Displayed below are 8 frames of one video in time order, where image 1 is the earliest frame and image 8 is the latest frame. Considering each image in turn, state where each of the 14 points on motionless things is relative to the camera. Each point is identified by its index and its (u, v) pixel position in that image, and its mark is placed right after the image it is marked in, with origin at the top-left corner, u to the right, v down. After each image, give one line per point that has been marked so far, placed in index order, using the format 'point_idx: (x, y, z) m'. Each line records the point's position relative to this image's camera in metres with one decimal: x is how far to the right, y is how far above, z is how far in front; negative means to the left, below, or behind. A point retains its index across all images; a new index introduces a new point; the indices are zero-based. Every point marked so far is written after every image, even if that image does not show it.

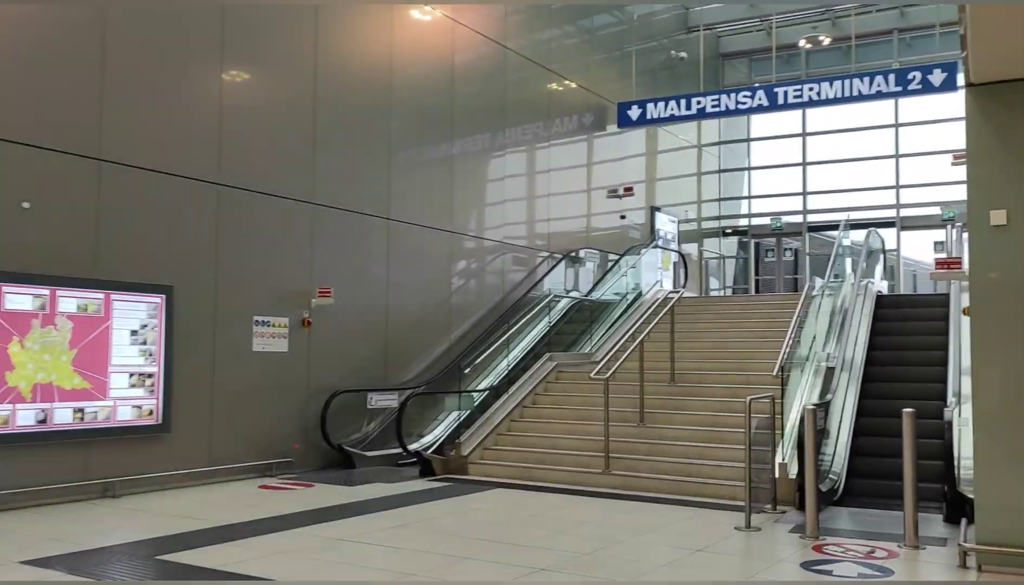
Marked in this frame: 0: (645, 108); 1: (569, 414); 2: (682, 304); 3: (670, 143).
0: (+2.0, +2.8, +13.6) m
1: (+0.6, -1.2, +8.8) m
2: (+2.3, -0.1, +12.0) m
3: (+3.1, +2.9, +17.2) m
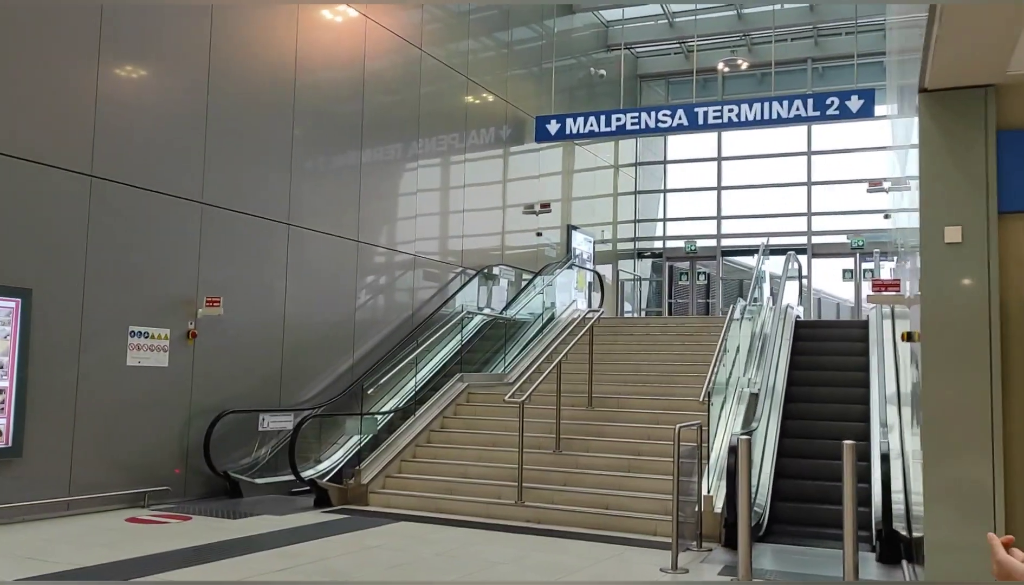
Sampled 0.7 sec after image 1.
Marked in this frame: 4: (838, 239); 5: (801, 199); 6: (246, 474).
0: (+0.8, +2.5, +13.2) m
1: (-0.3, -1.4, +8.2) m
2: (+1.1, -0.4, +11.6) m
3: (+1.4, +2.5, +16.9) m
4: (+6.0, +1.0, +16.4) m
5: (+5.5, +1.8, +16.8) m
6: (-2.4, -1.6, +8.0) m
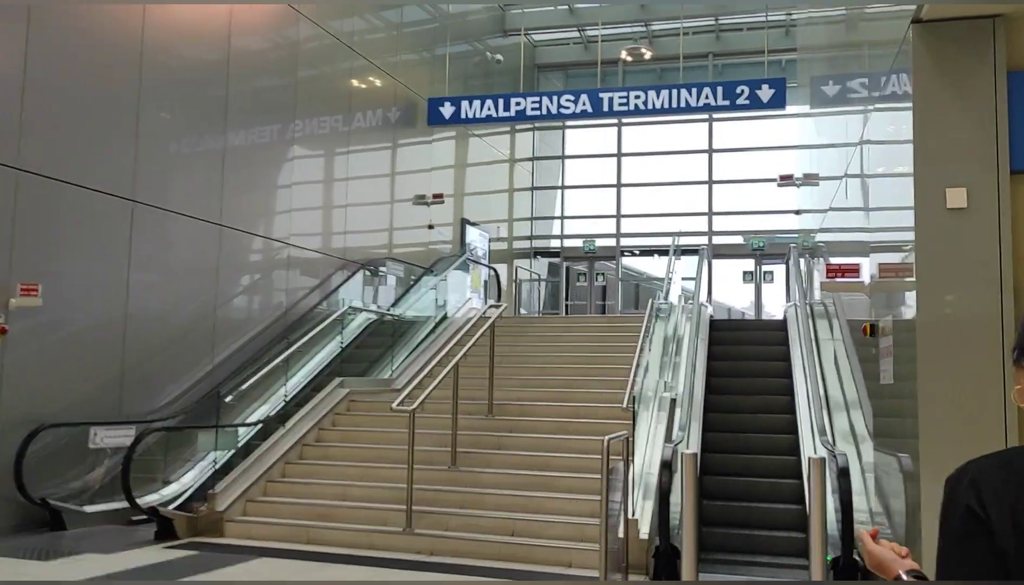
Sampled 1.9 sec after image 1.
0: (-0.7, +2.5, +12.1) m
1: (-1.2, -1.3, +7.1) m
2: (-0.2, -0.4, +10.6) m
3: (-0.5, +2.4, +15.9) m
4: (+4.0, +1.0, +16.0) m
5: (+3.5, +1.7, +16.3) m
6: (-3.3, -1.5, +6.6) m
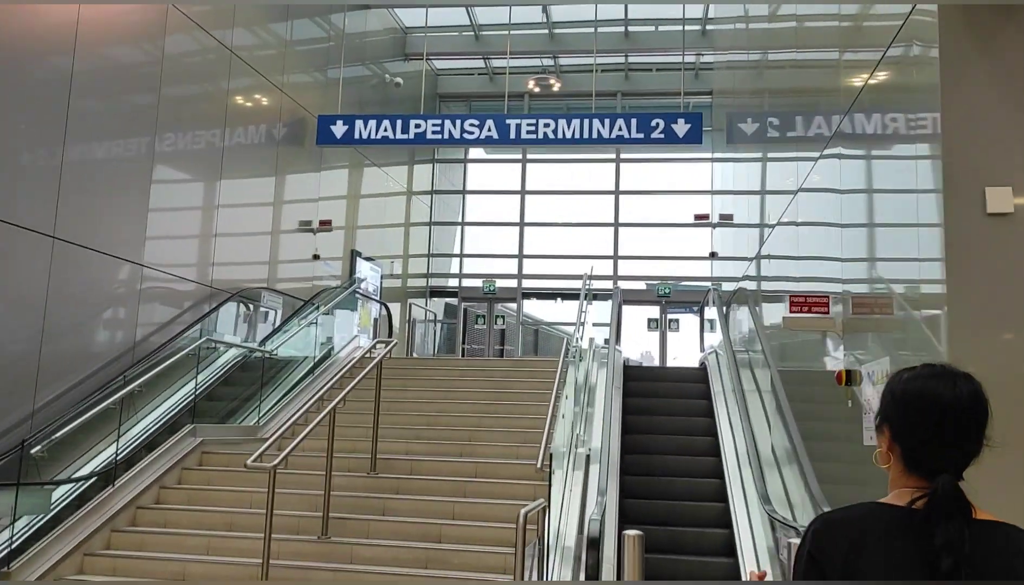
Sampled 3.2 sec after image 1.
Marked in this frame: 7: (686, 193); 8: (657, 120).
0: (-2.0, +2.1, +11.1) m
1: (-1.9, -1.5, +5.8) m
2: (-1.3, -0.8, +9.4) m
3: (-2.2, +1.8, +14.8) m
4: (+2.2, +0.1, +15.3) m
5: (+1.7, +0.9, +15.7) m
6: (-3.9, -1.6, +5.0) m
7: (+3.1, +1.8, +15.7) m
8: (+1.7, +2.0, +10.4) m
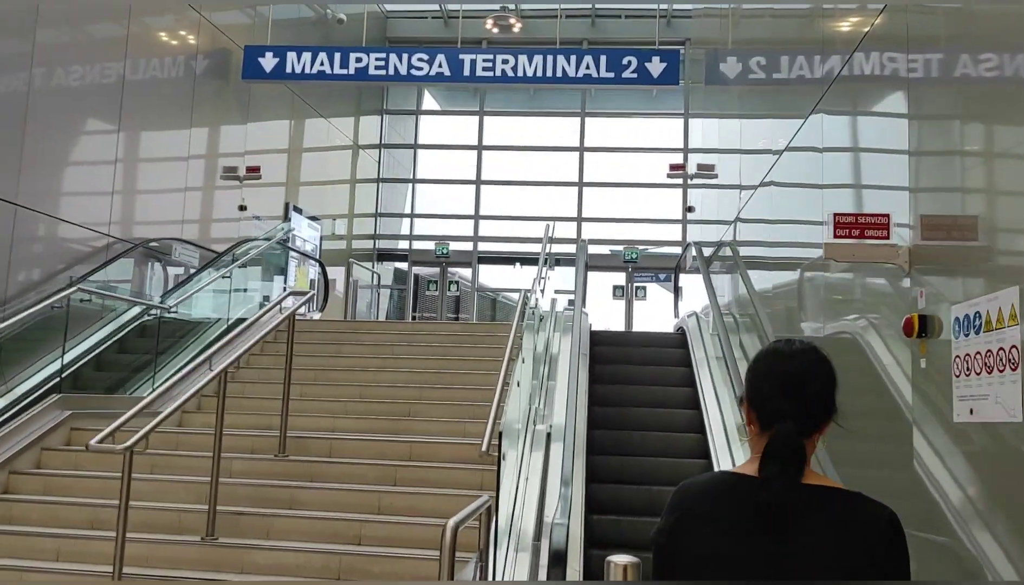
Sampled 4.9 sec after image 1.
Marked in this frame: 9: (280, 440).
0: (-2.5, +2.6, +9.7) m
1: (-2.2, -1.1, +4.5) m
2: (-1.8, -0.3, +8.2) m
3: (-2.9, +2.4, +13.5) m
4: (+1.5, +0.7, +14.2) m
5: (+0.9, +1.5, +14.5) m
6: (-4.2, -1.3, +3.7) m
7: (+2.4, +2.3, +14.6) m
8: (+1.2, +2.4, +9.2) m
9: (-1.4, -0.9, +5.2) m
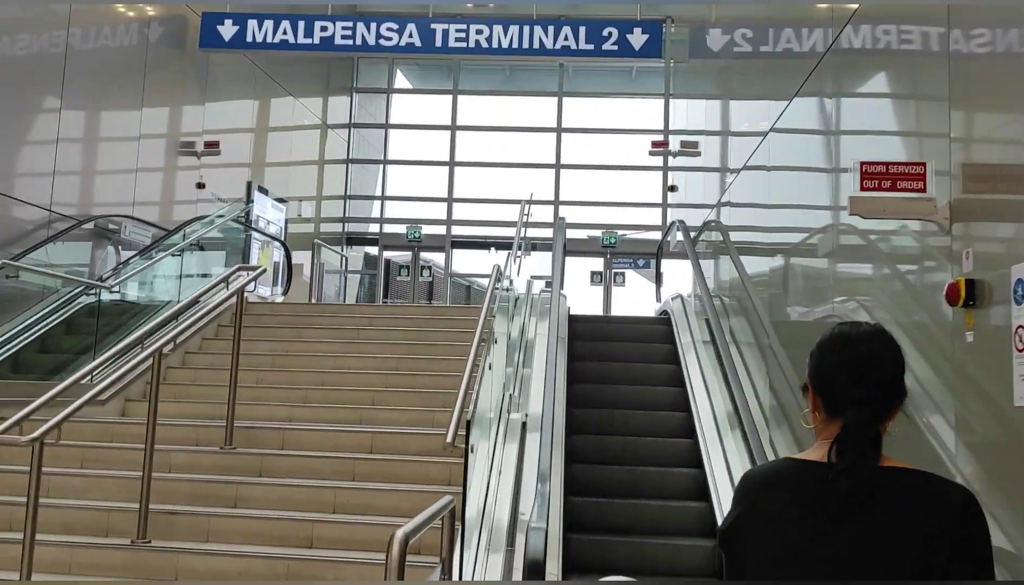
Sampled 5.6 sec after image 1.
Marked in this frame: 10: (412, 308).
0: (-2.8, +2.7, +9.2) m
1: (-2.4, -1.0, +4.0) m
2: (-2.0, -0.2, +7.7) m
3: (-3.3, +2.6, +12.9) m
4: (+1.1, +0.9, +13.8) m
5: (+0.6, +1.7, +14.1) m
6: (-4.3, -1.2, +3.2) m
7: (+2.0, +2.6, +14.2) m
8: (+1.0, +2.6, +8.8) m
9: (-1.5, -0.7, +4.7) m
10: (-0.9, -0.2, +7.8) m
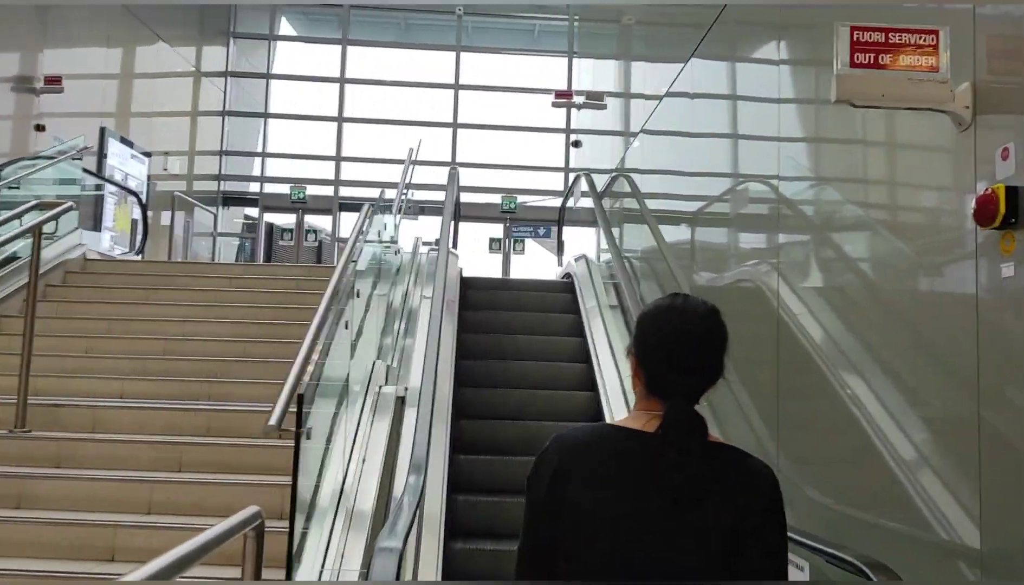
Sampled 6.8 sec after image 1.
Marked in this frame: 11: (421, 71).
0: (-3.7, +3.1, +8.0) m
1: (-2.8, -0.8, +3.0) m
2: (-2.9, +0.2, +6.7) m
3: (-4.7, +3.0, +11.6) m
4: (-0.4, +1.4, +13.1) m
5: (-1.0, +2.2, +13.2) m
6: (-4.7, -1.0, +1.9) m
7: (+0.4, +3.0, +13.5) m
8: (0.0, +2.9, +8.0) m
9: (-2.0, -0.5, +3.7) m
10: (-1.8, +0.2, +6.9) m
11: (-1.4, +3.3, +13.5) m
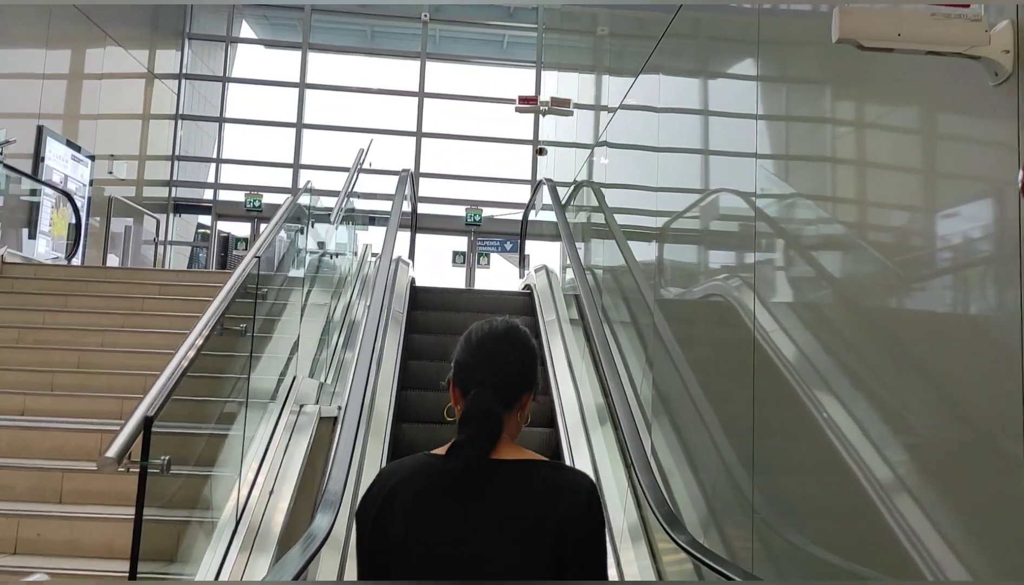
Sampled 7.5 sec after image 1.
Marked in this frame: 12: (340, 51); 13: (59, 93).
0: (-4.1, +3.0, +7.5) m
1: (-3.0, -0.8, +2.5) m
2: (-3.2, +0.1, +6.1) m
3: (-5.1, +2.9, +11.1) m
4: (-0.9, +1.2, +12.6) m
5: (-1.5, +2.0, +12.8) m
6: (-4.8, -0.9, +1.3) m
7: (-0.1, +2.8, +13.2) m
8: (-0.3, +2.8, +7.6) m
9: (-2.3, -0.5, +3.2) m
10: (-2.1, +0.1, +6.4) m
11: (-1.9, +3.1, +13.1) m
12: (-2.5, +3.6, +13.2) m
13: (-5.3, +2.4, +10.0) m
